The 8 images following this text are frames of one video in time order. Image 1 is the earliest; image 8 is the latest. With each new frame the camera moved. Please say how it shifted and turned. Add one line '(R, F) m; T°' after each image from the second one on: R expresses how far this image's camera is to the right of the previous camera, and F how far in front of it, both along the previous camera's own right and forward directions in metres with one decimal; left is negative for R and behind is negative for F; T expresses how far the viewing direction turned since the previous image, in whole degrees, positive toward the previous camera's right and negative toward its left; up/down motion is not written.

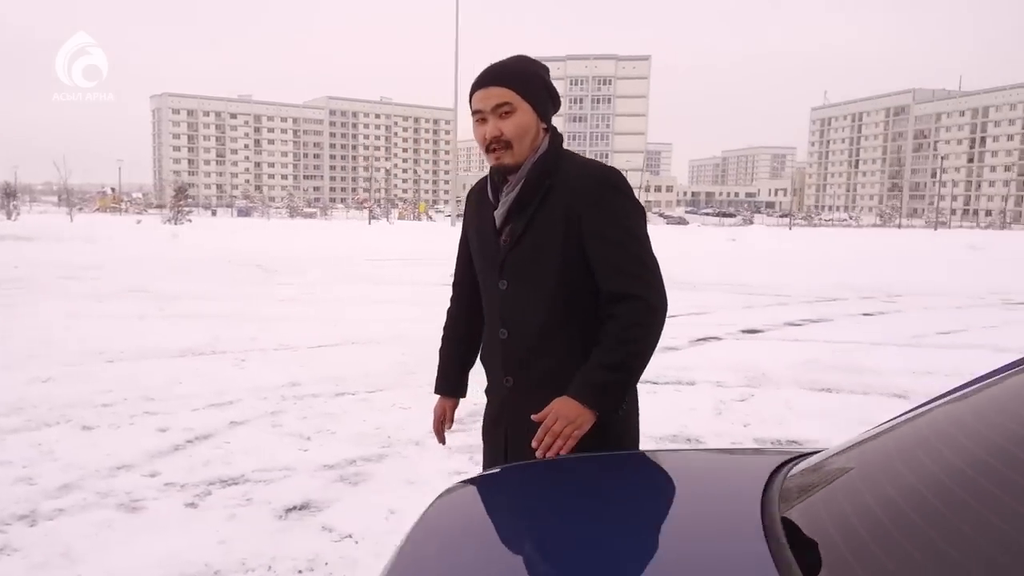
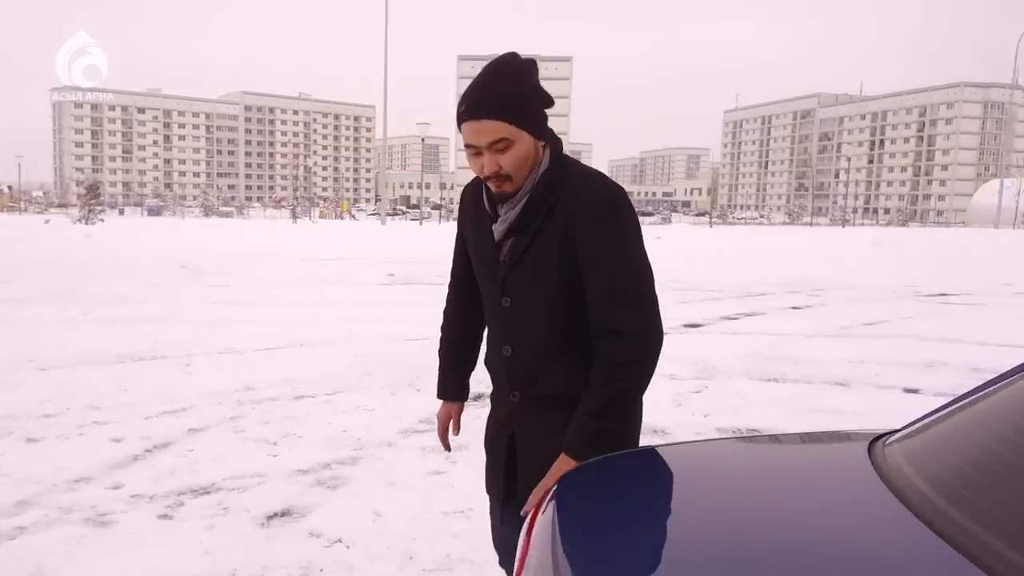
(-0.3, 0.0) m; +6°
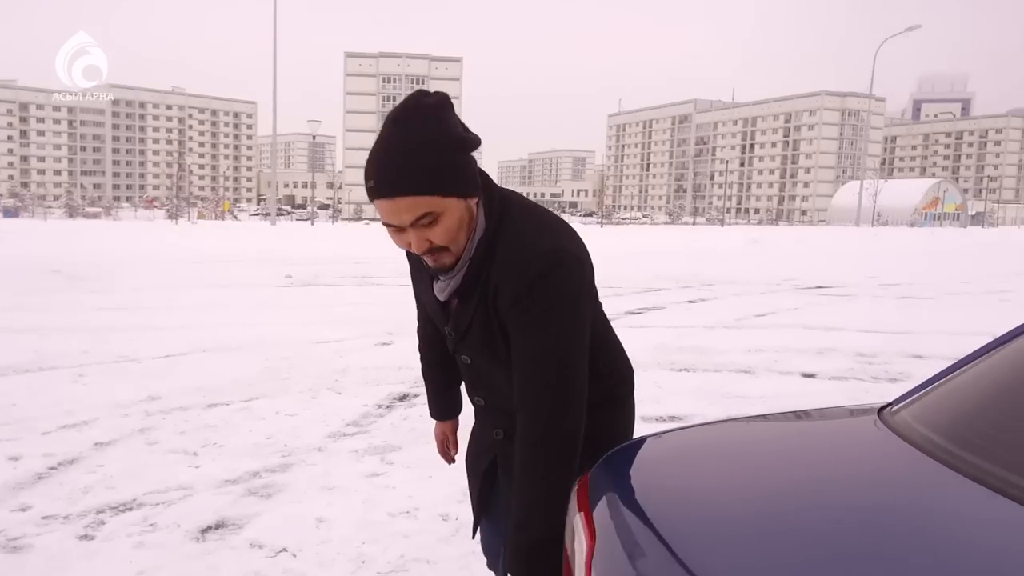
(-0.2, 0.0) m; +9°
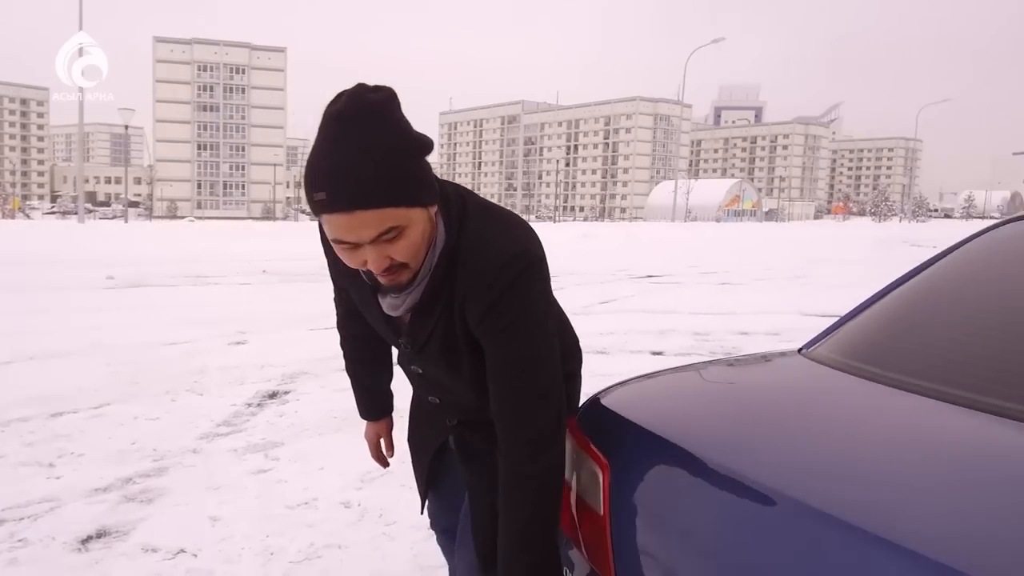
(-0.3, -0.1) m; +13°
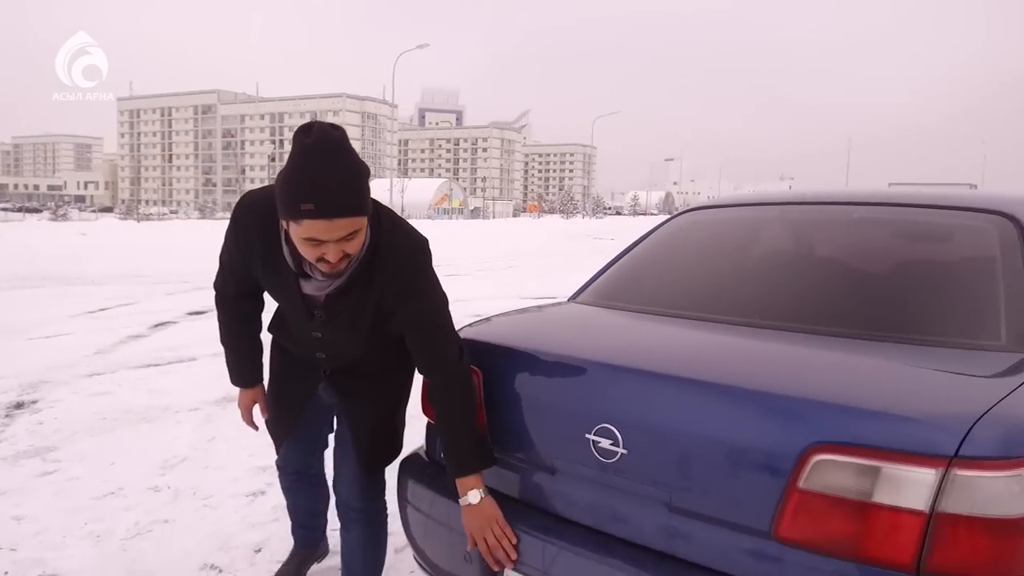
(-0.5, -0.6) m; +22°
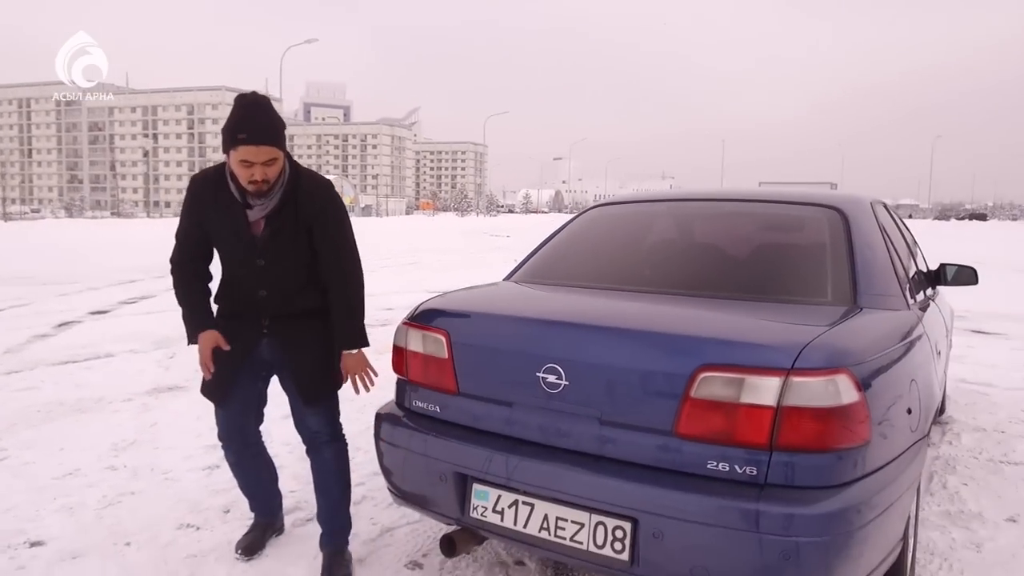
(-0.2, -0.5) m; +8°
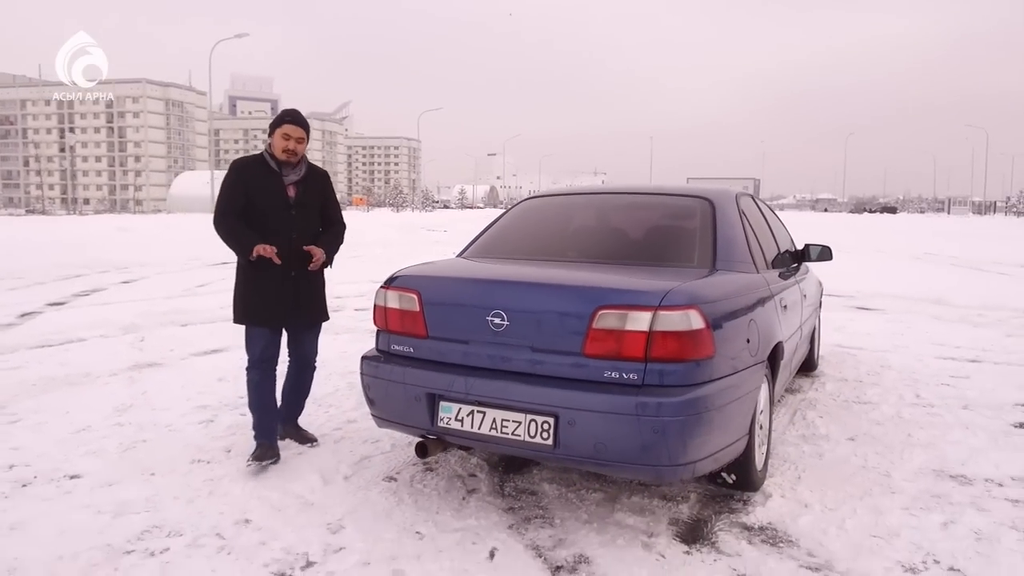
(-0.1, -0.8) m; +5°
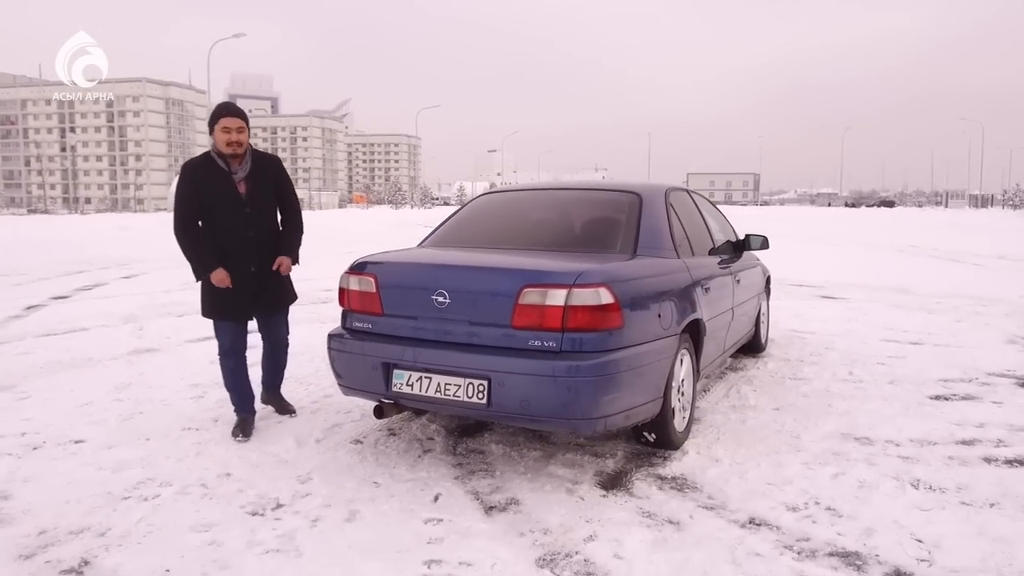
(+0.3, -0.5) m; 0°
